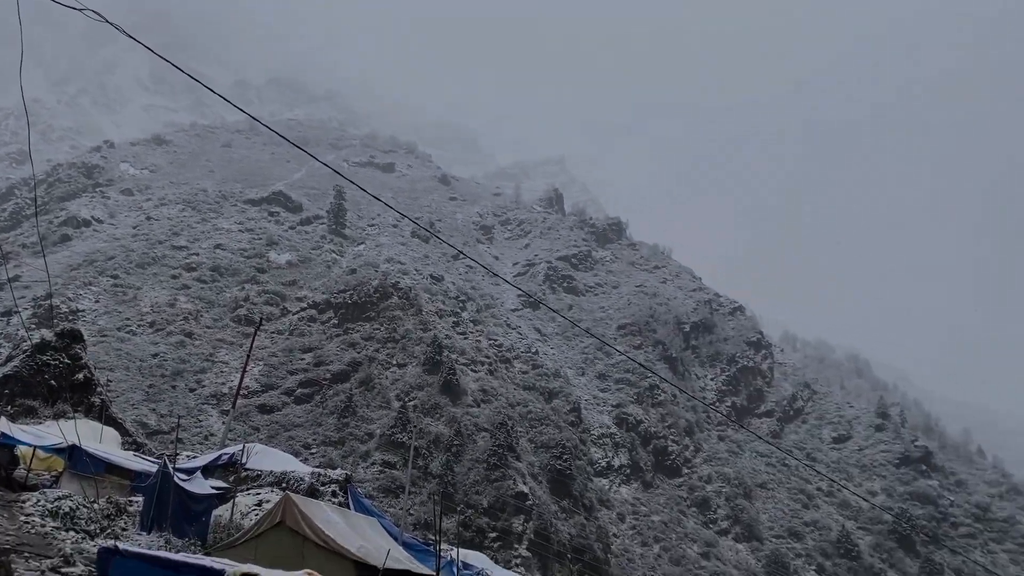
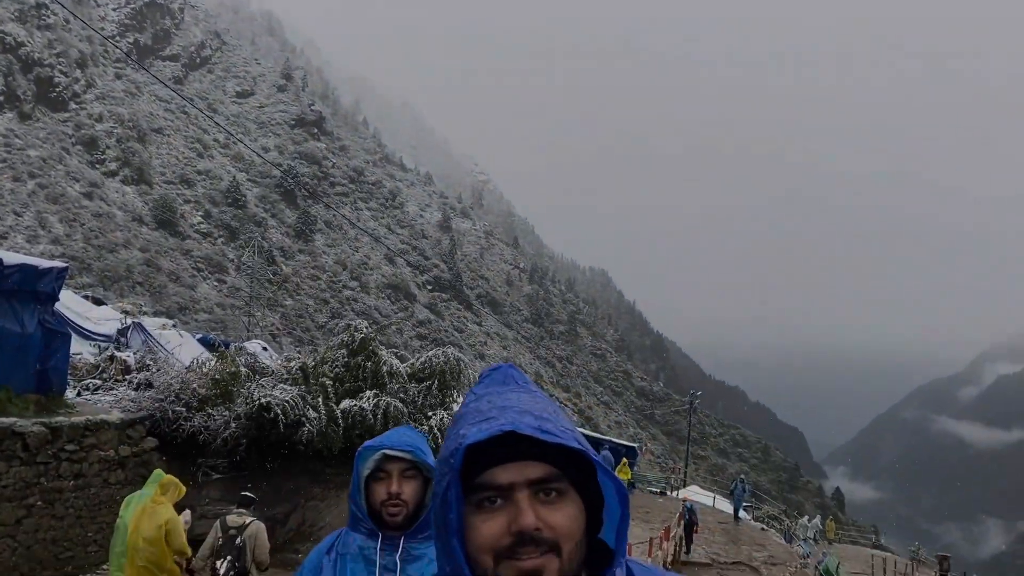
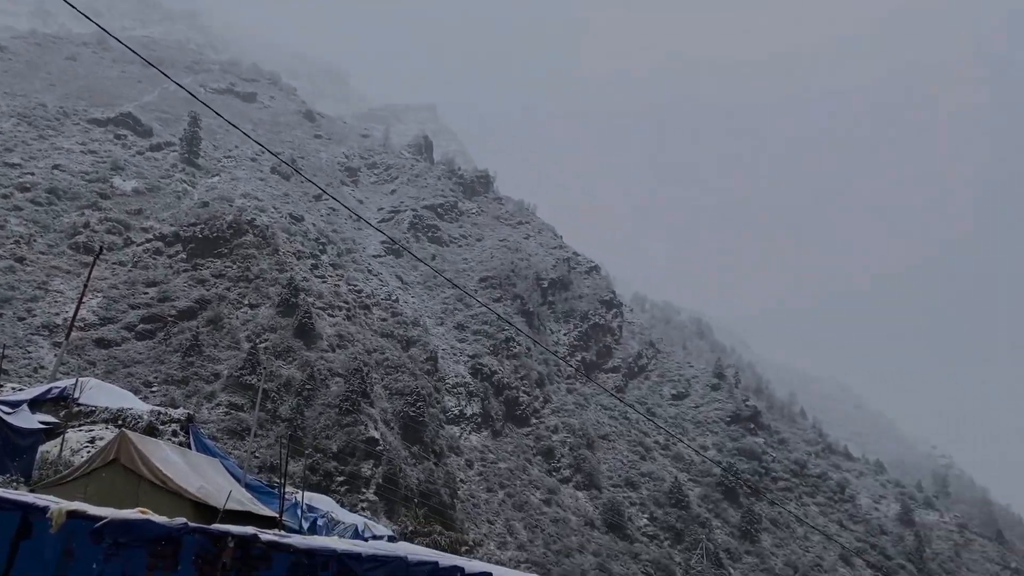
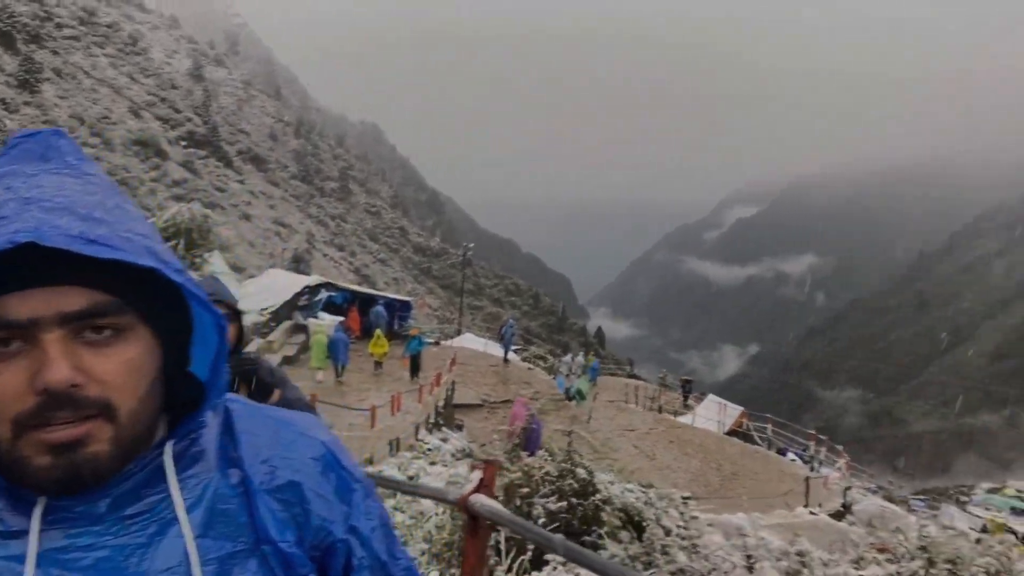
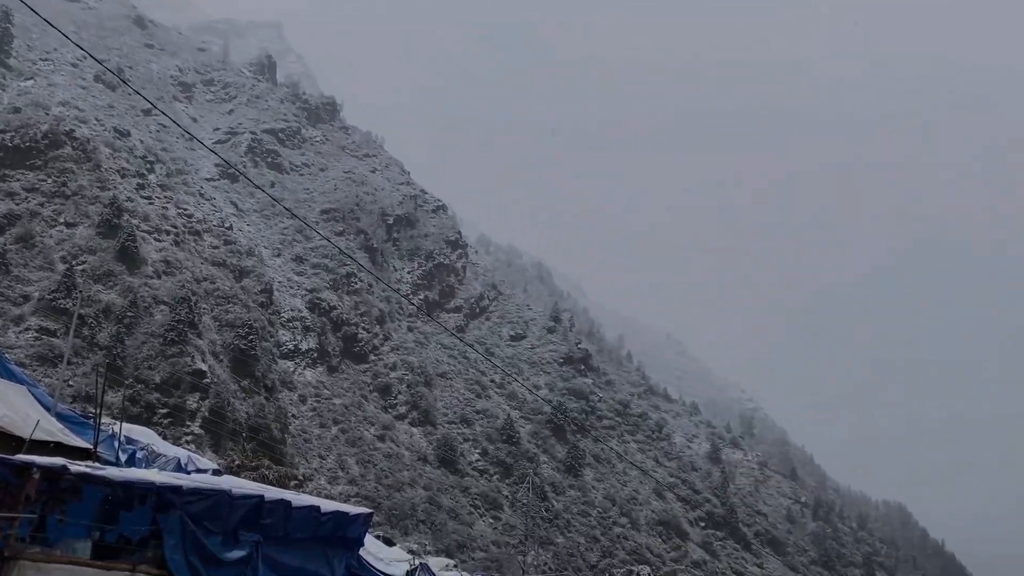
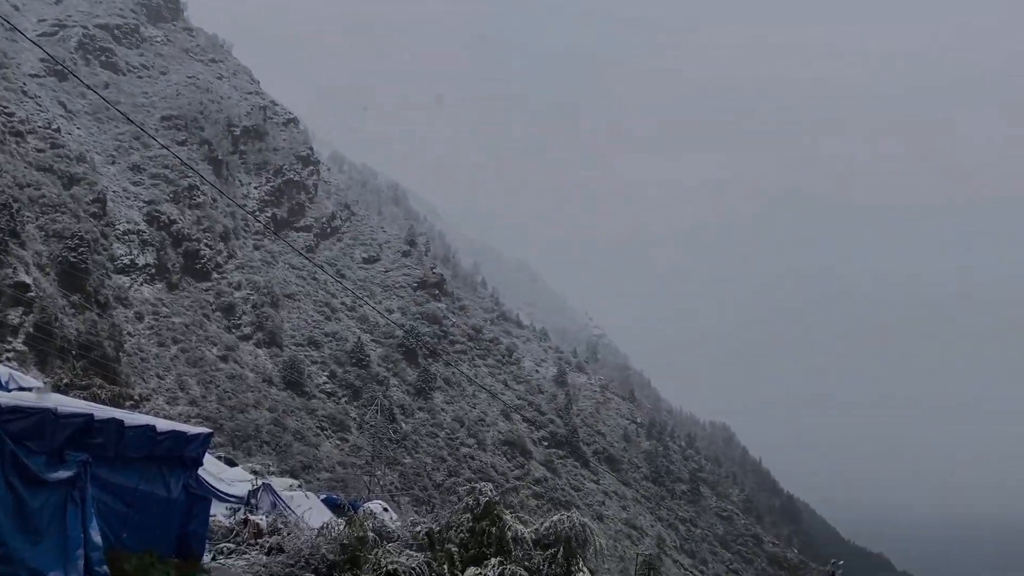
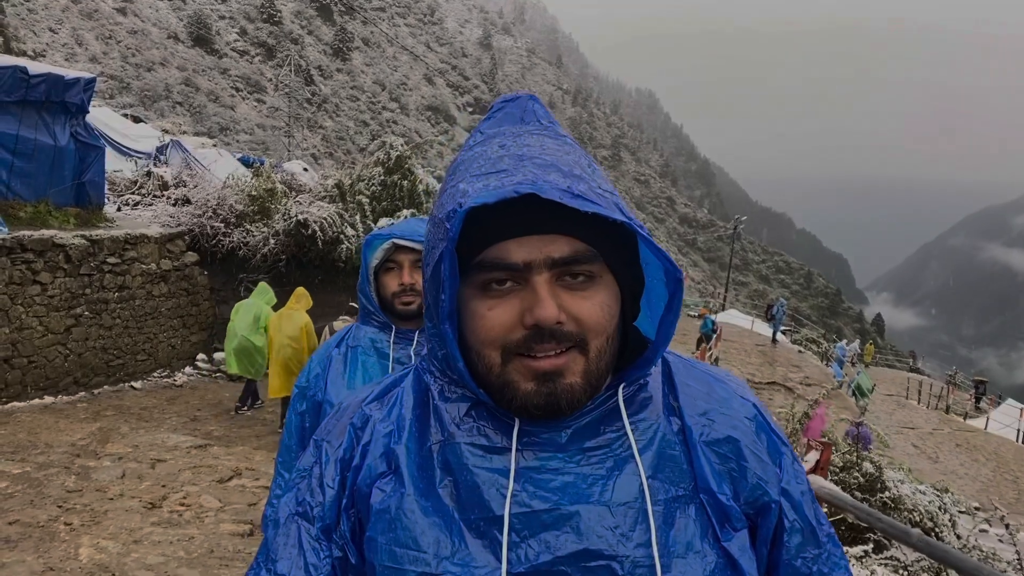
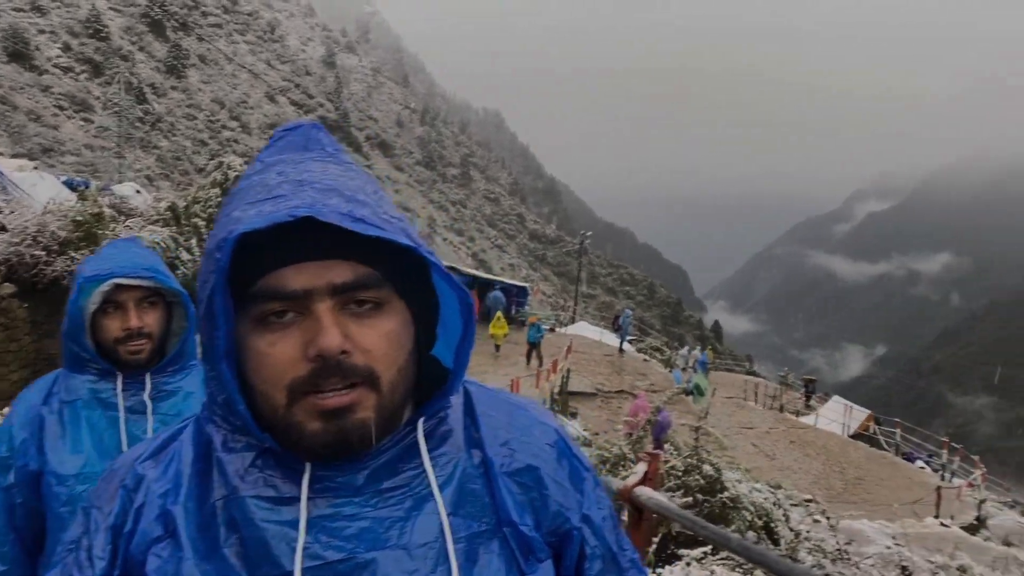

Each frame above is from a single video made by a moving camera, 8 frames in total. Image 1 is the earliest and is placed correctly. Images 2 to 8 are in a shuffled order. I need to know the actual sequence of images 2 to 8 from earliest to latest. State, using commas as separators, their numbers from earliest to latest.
3, 5, 6, 2, 7, 8, 4
